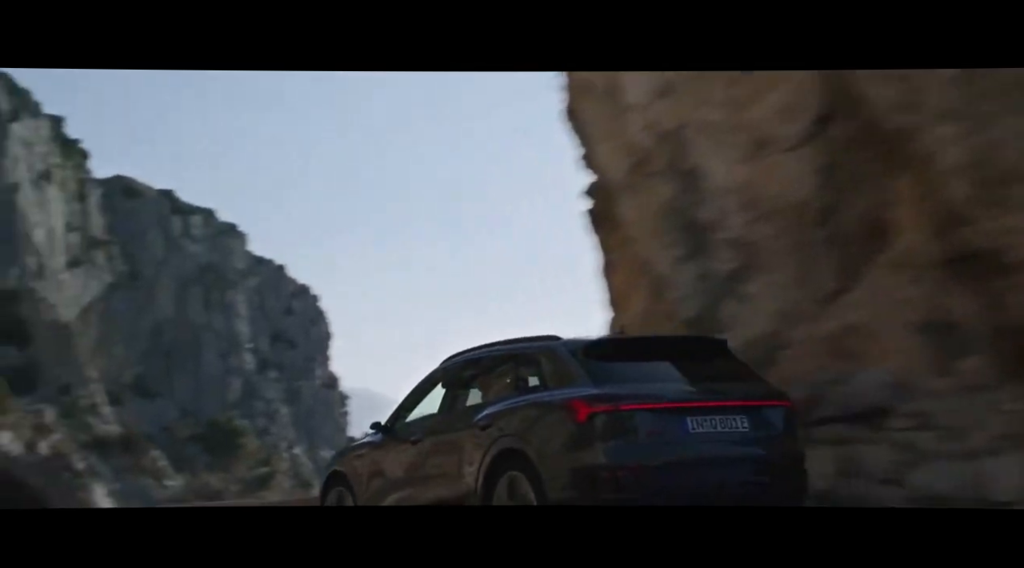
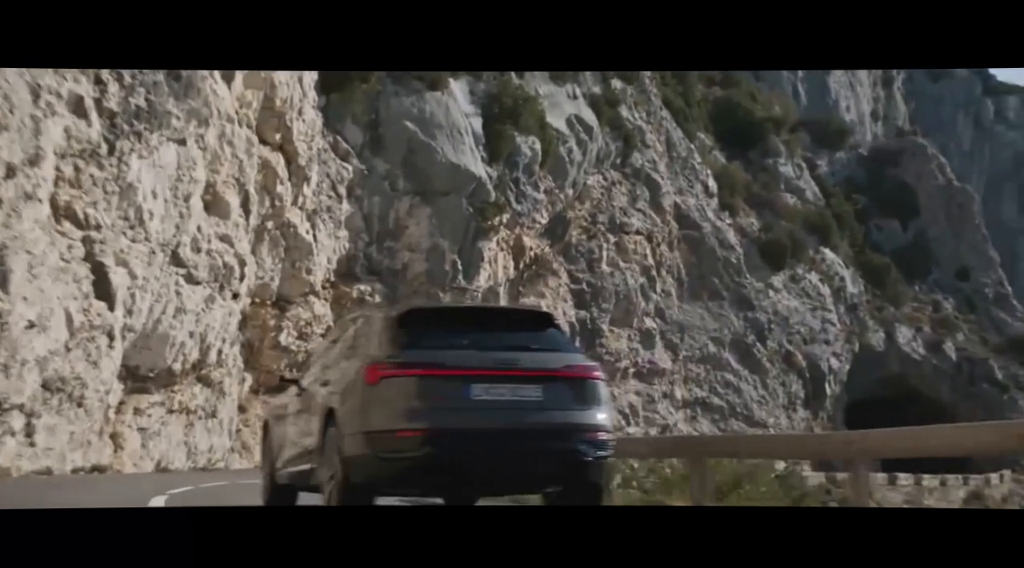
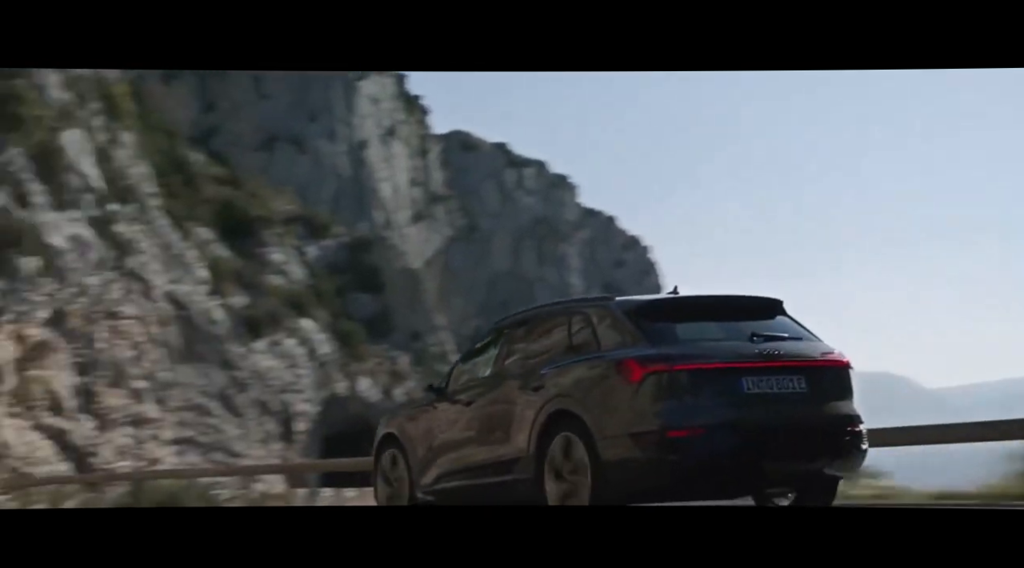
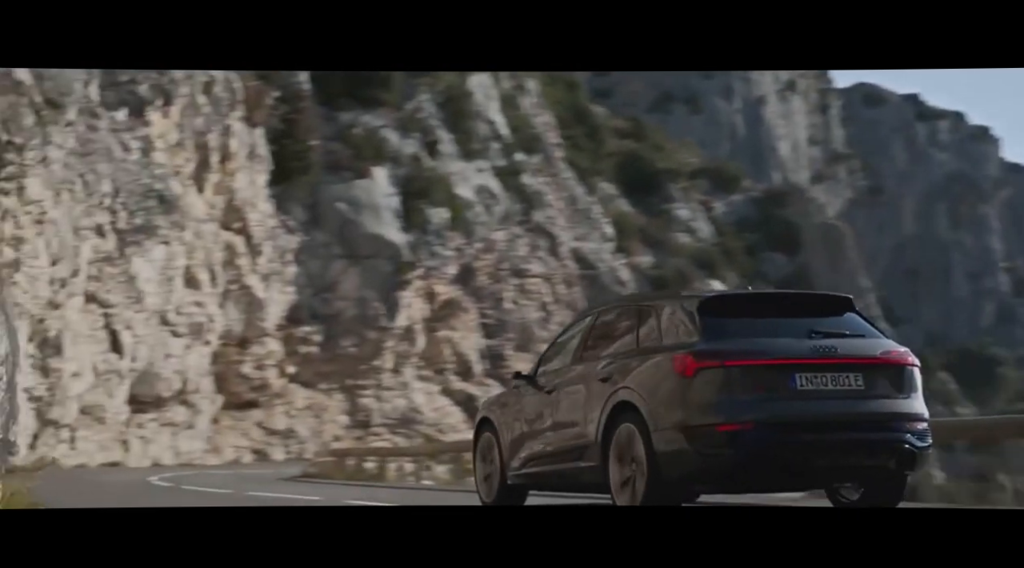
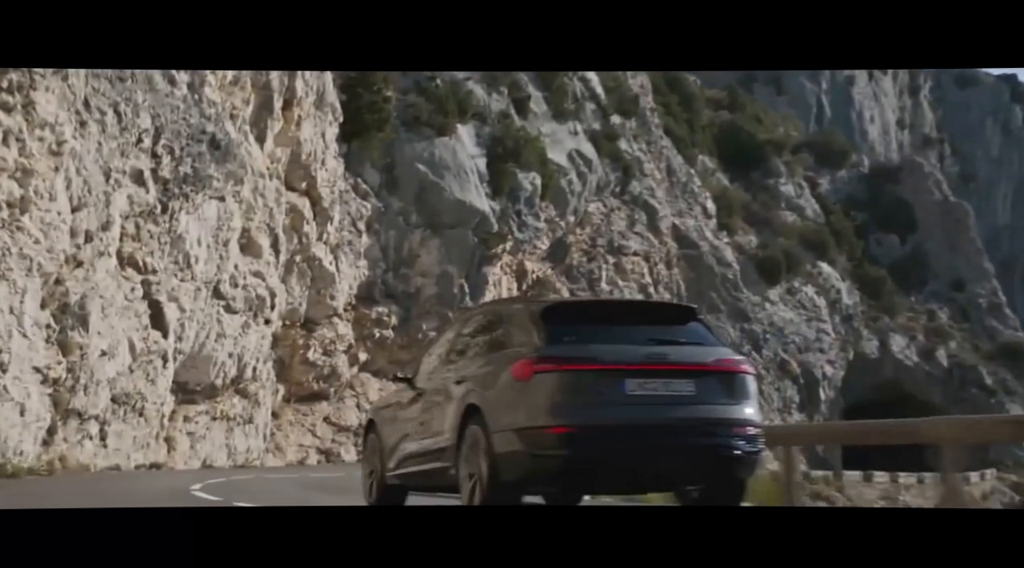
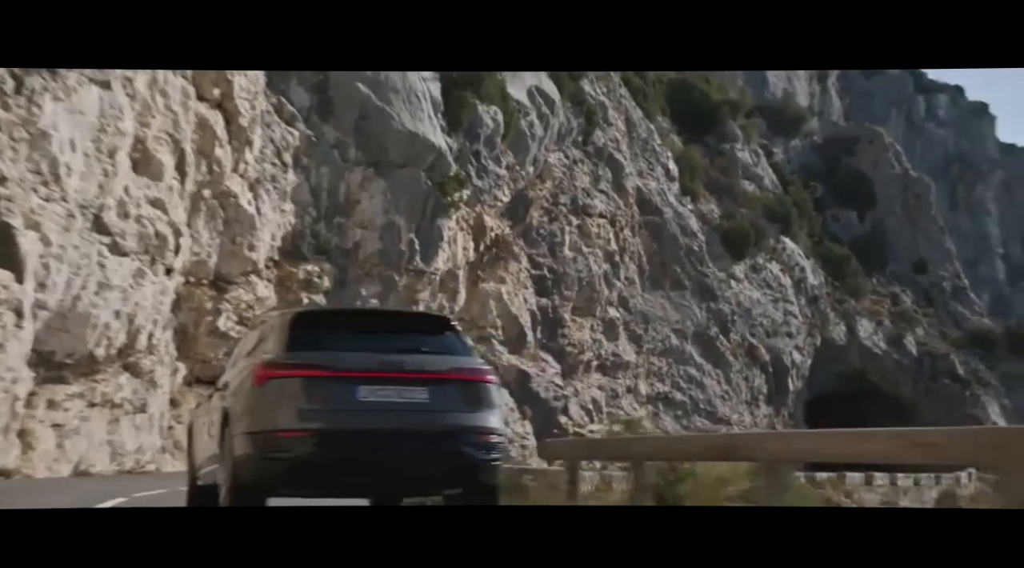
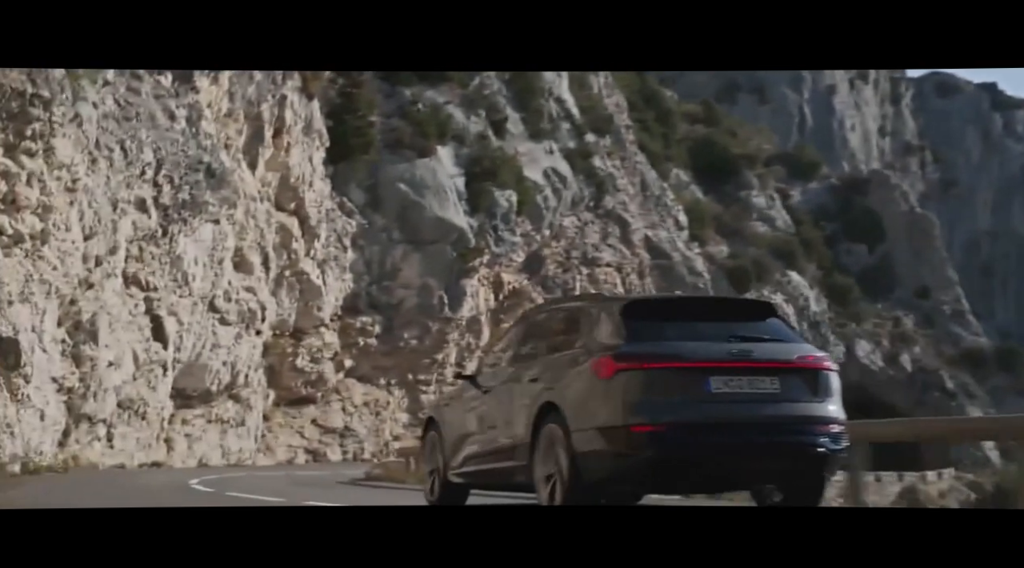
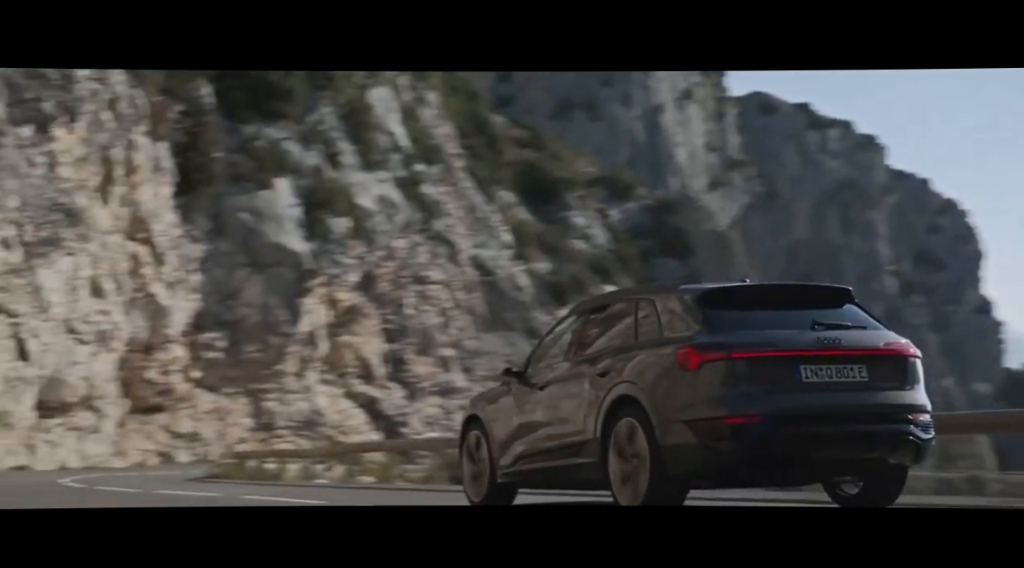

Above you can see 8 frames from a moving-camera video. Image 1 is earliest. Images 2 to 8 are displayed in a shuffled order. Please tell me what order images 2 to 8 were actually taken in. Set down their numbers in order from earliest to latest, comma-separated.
3, 8, 4, 7, 5, 2, 6
